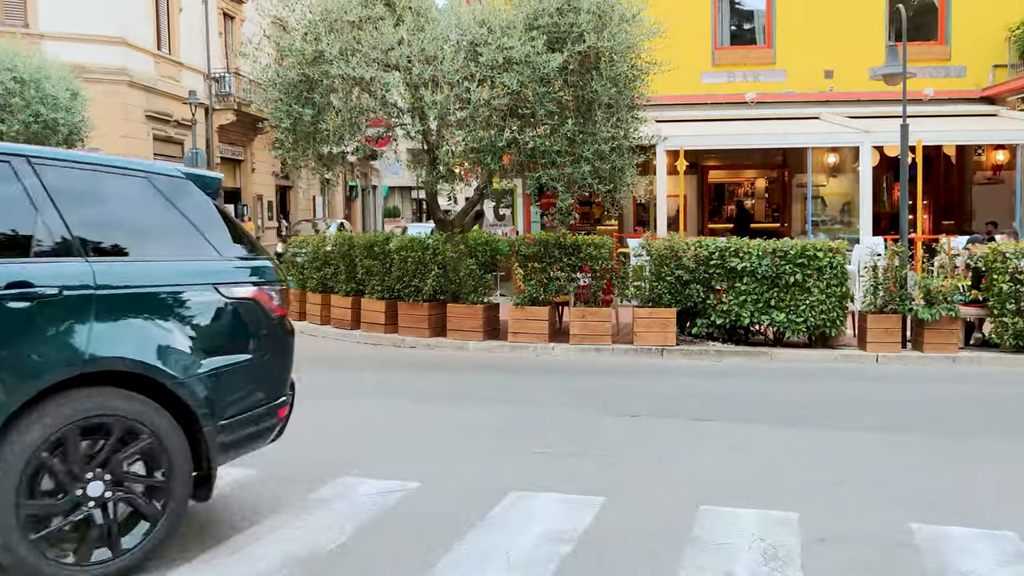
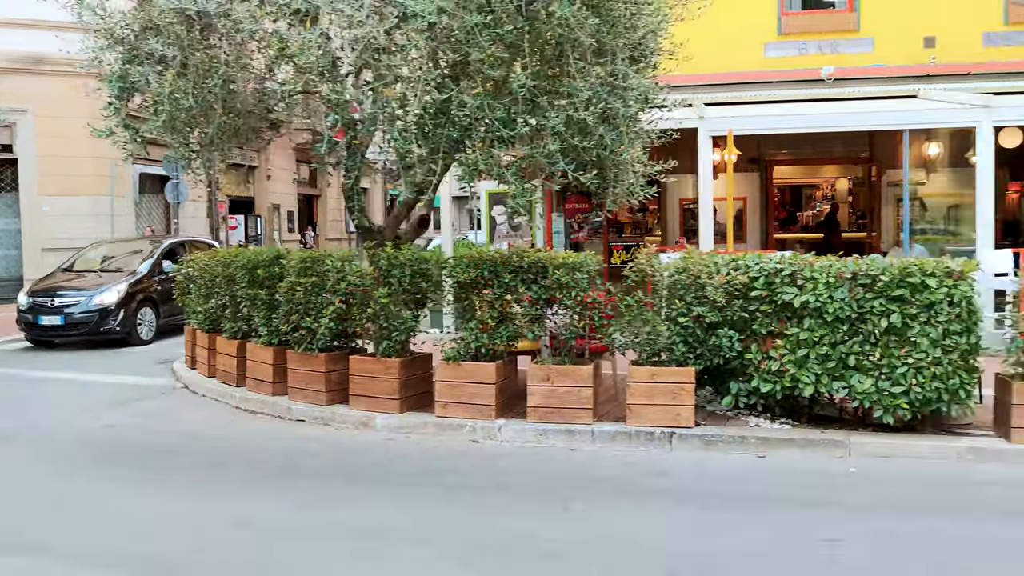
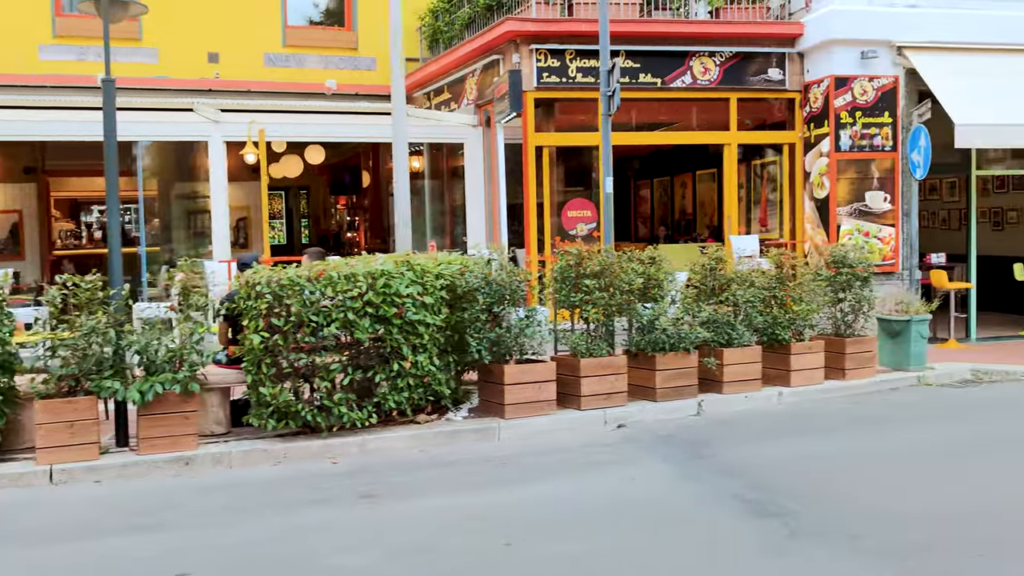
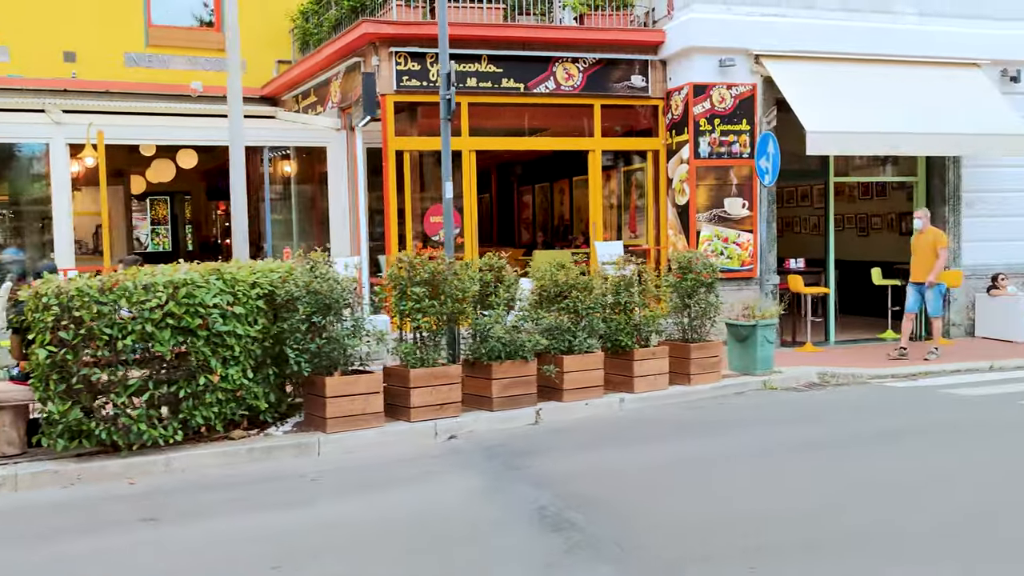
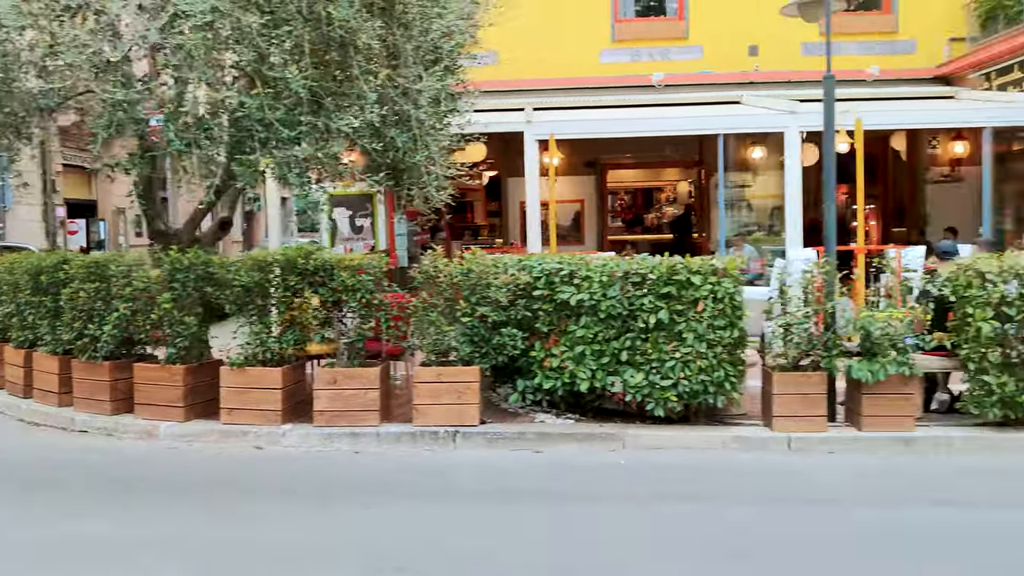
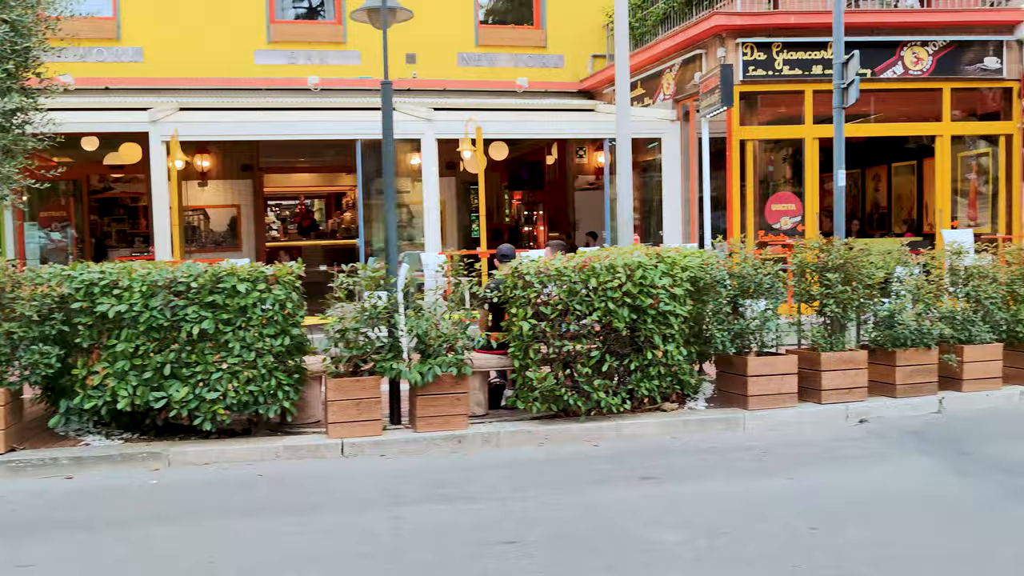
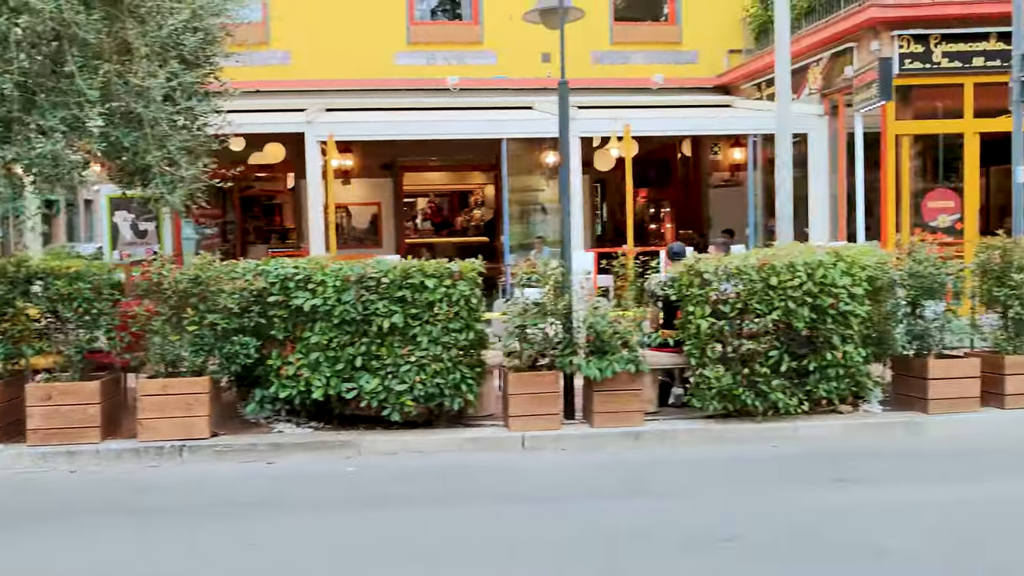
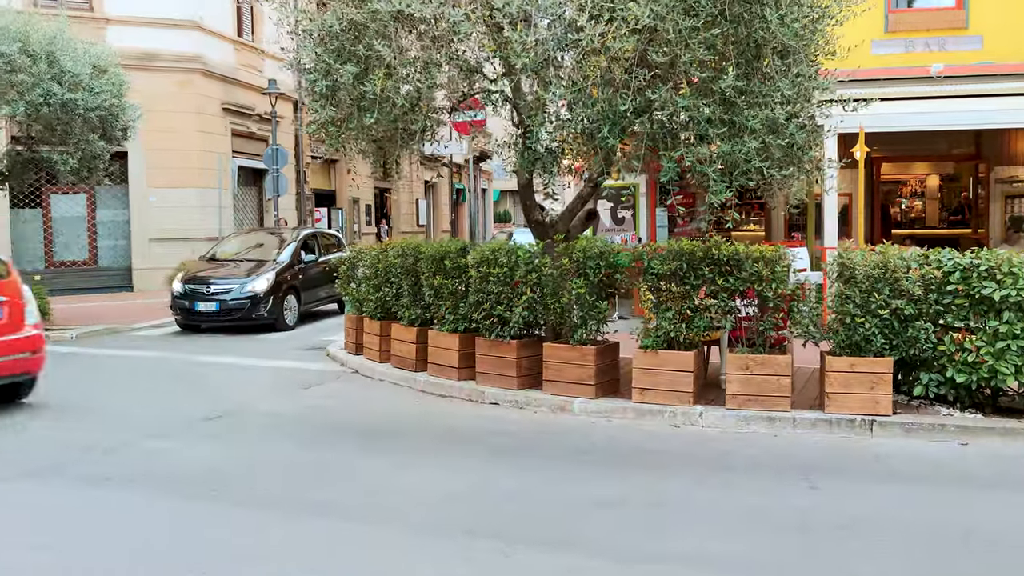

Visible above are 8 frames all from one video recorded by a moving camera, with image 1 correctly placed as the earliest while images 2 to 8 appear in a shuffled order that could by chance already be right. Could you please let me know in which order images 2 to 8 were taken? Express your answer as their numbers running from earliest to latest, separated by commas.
8, 2, 5, 7, 6, 3, 4
